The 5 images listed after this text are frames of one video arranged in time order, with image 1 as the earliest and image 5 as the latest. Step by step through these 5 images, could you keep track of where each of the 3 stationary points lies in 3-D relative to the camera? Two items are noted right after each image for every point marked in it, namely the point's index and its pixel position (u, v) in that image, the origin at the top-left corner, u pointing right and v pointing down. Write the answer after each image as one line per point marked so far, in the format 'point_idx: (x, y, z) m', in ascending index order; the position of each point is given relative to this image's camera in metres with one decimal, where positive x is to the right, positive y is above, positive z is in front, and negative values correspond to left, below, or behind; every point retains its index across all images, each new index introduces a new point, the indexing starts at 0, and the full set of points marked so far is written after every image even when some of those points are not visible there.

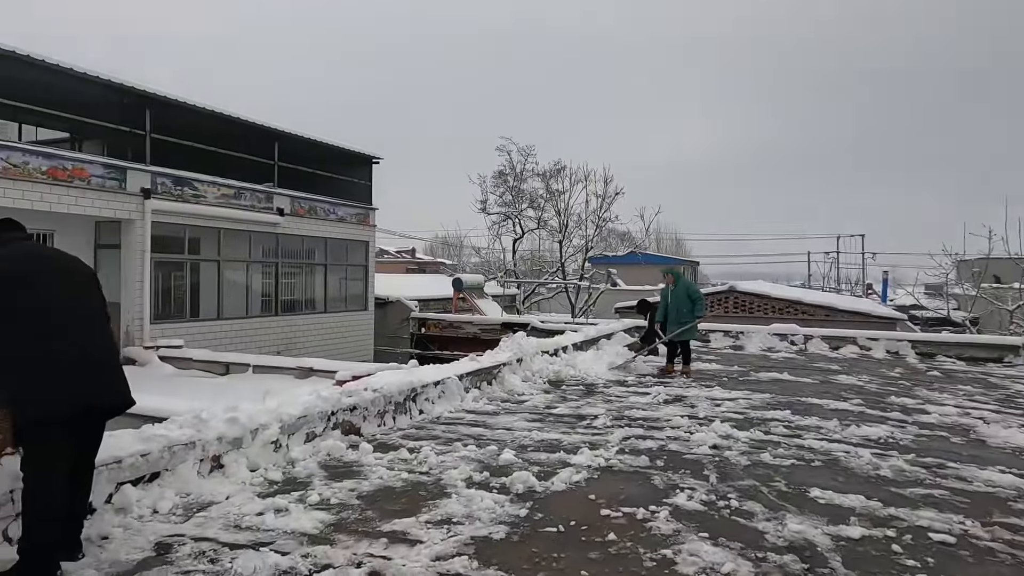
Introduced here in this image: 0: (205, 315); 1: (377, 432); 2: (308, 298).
0: (-6.1, -0.5, +13.2) m
1: (-1.1, -1.2, +5.3) m
2: (-4.8, -0.2, +15.8) m
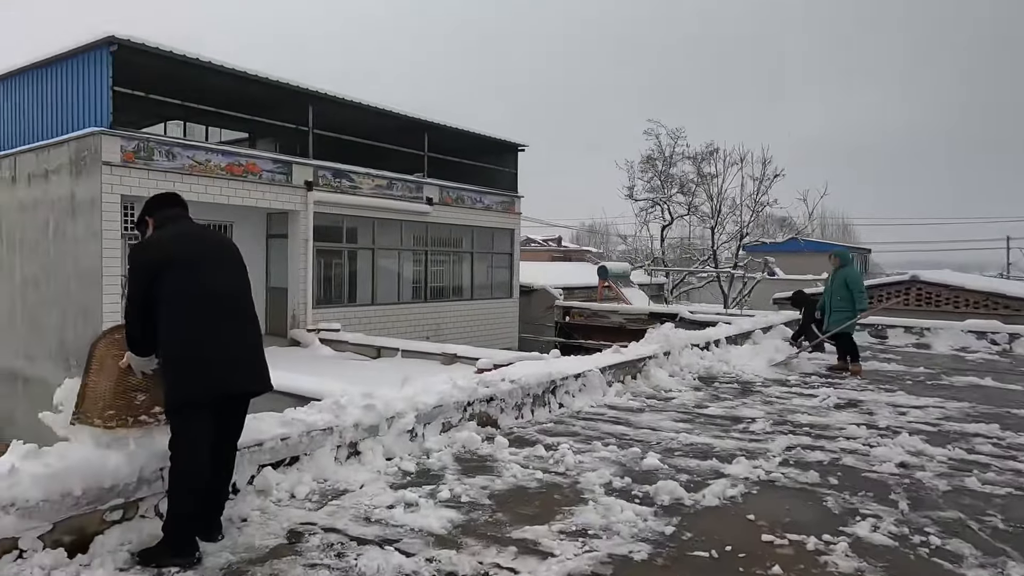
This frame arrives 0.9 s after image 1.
0: (-3.1, -0.3, +13.9) m
1: (0.0, -1.1, +5.1) m
2: (-1.3, +0.1, +16.2) m
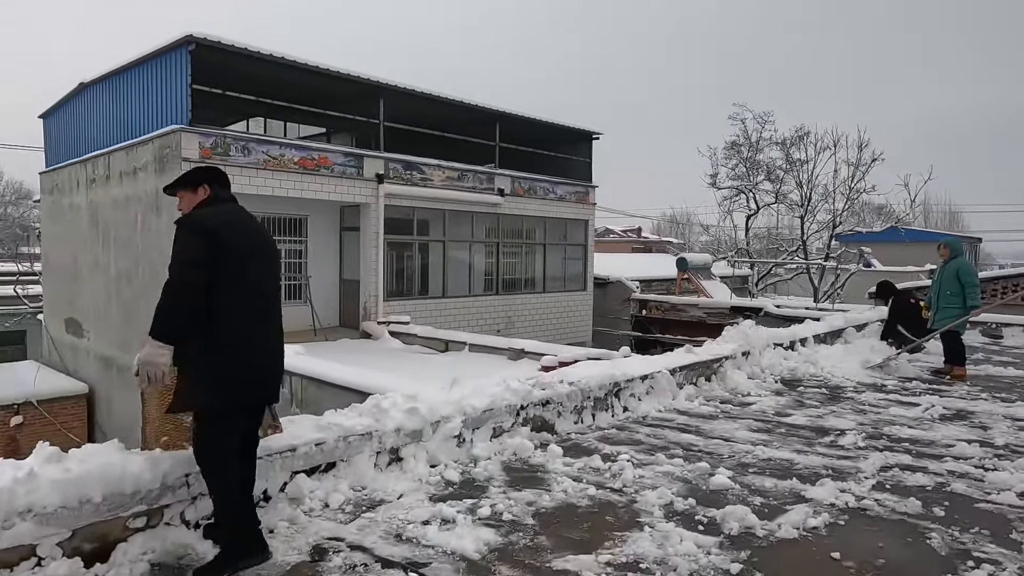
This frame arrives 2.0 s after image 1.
0: (-1.6, -0.1, +13.8) m
1: (+0.4, -1.0, +4.8) m
2: (+0.4, +0.3, +15.9) m
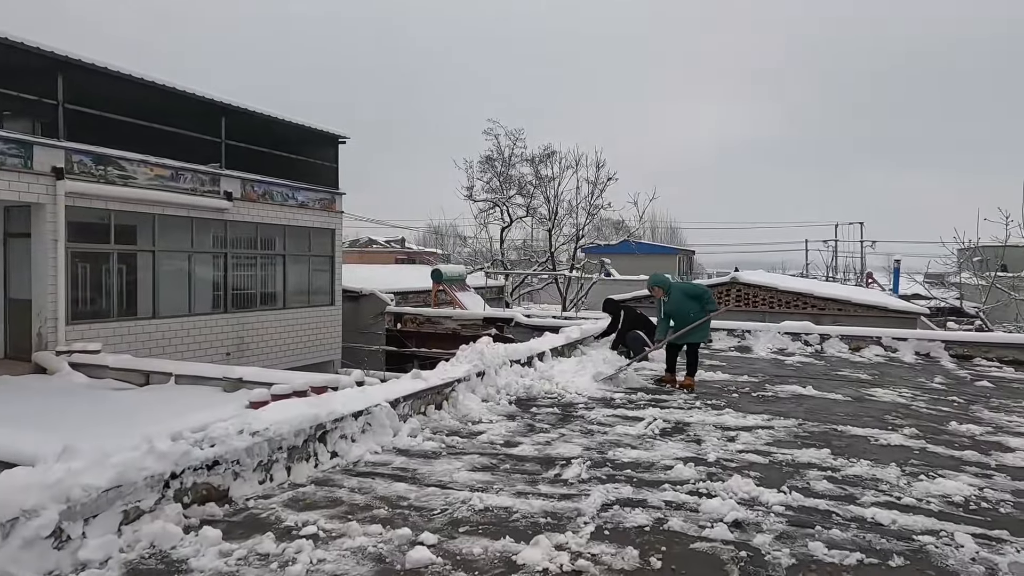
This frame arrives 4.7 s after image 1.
0: (-6.5, -0.4, +11.6) m
1: (-1.5, -1.2, +3.7) m
2: (-5.3, -0.1, +14.2) m
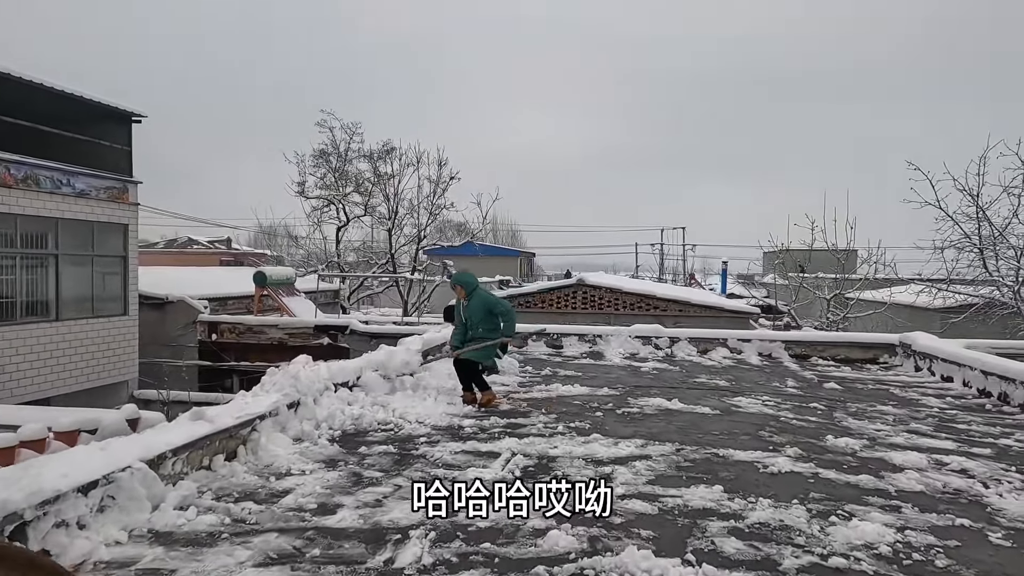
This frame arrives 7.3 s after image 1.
0: (-8.9, -0.6, +8.6) m
1: (-2.1, -1.2, +2.1) m
2: (-8.3, -0.2, +11.4) m
